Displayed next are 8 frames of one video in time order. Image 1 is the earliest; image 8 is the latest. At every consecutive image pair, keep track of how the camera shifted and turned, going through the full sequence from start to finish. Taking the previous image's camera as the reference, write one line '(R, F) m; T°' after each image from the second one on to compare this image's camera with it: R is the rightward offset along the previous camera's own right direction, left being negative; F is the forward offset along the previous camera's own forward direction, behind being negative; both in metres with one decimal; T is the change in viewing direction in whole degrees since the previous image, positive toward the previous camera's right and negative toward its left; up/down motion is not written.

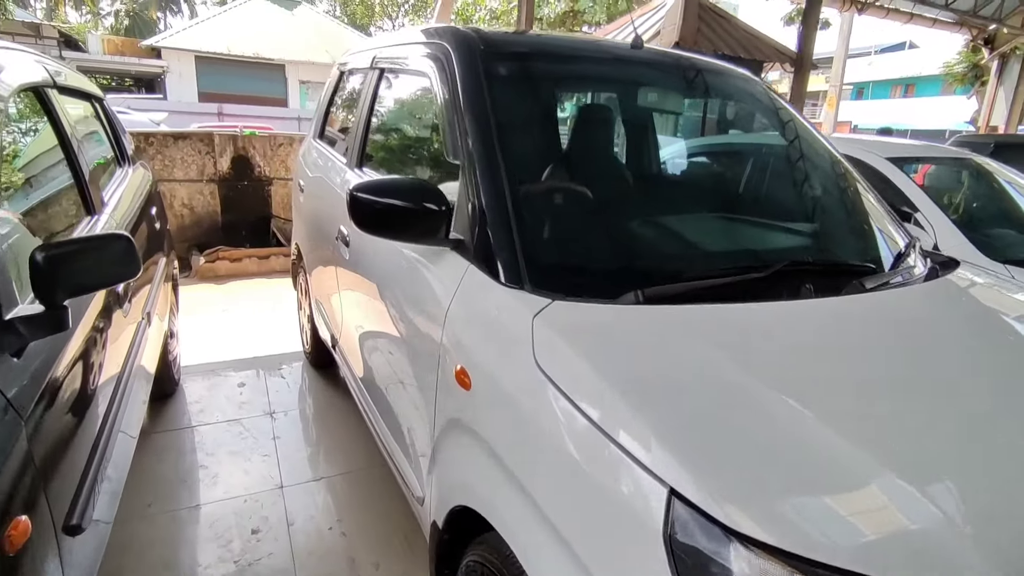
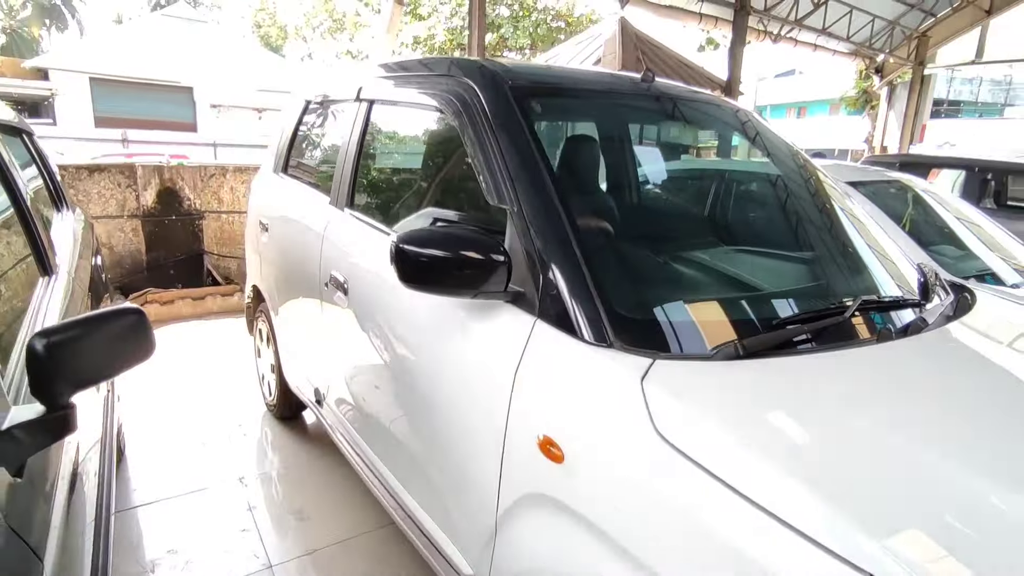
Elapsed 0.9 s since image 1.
(-0.3, +0.1) m; +7°
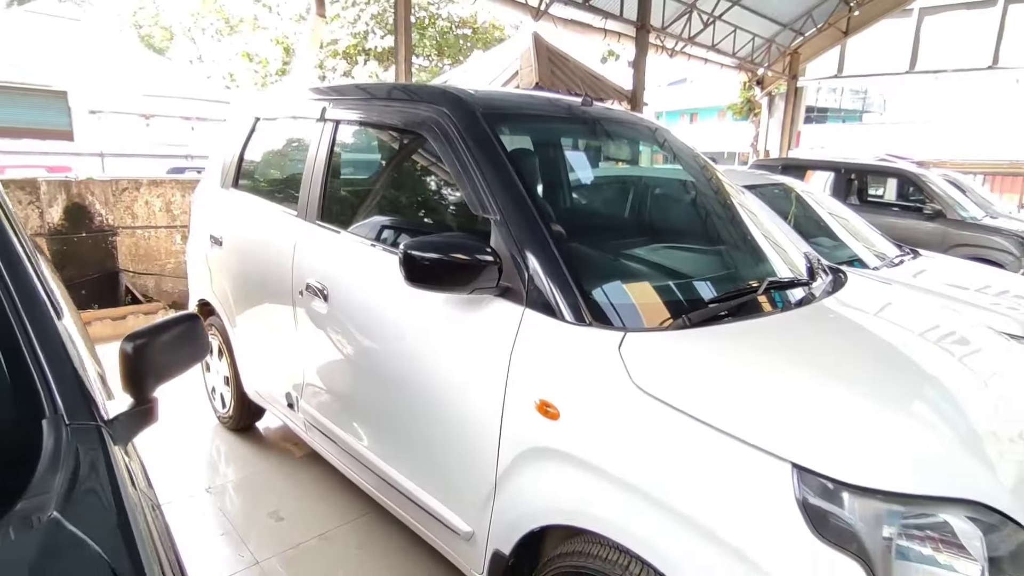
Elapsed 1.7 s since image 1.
(-0.2, -0.3) m; +9°
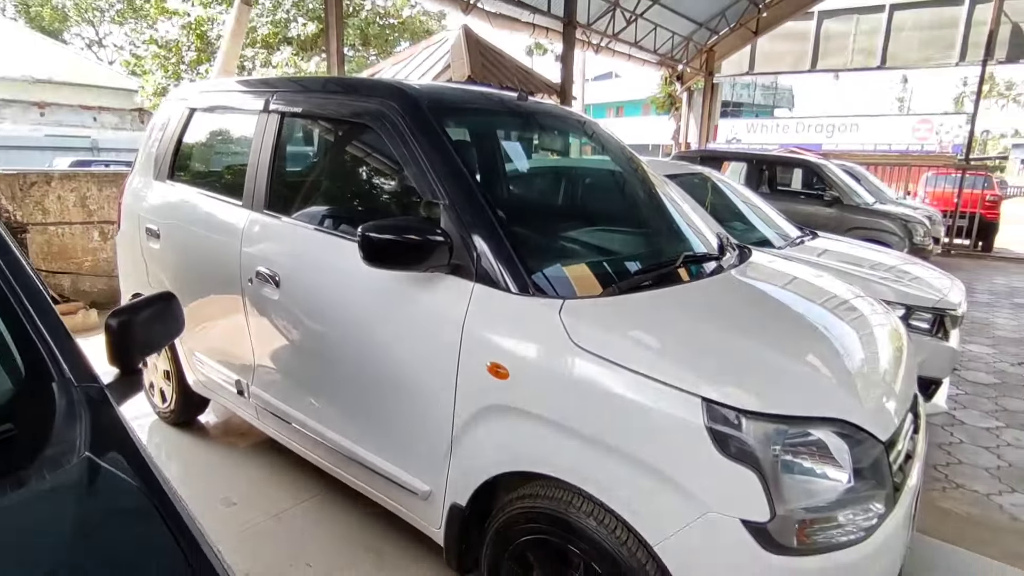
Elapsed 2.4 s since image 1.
(-0.1, -0.2) m; +7°
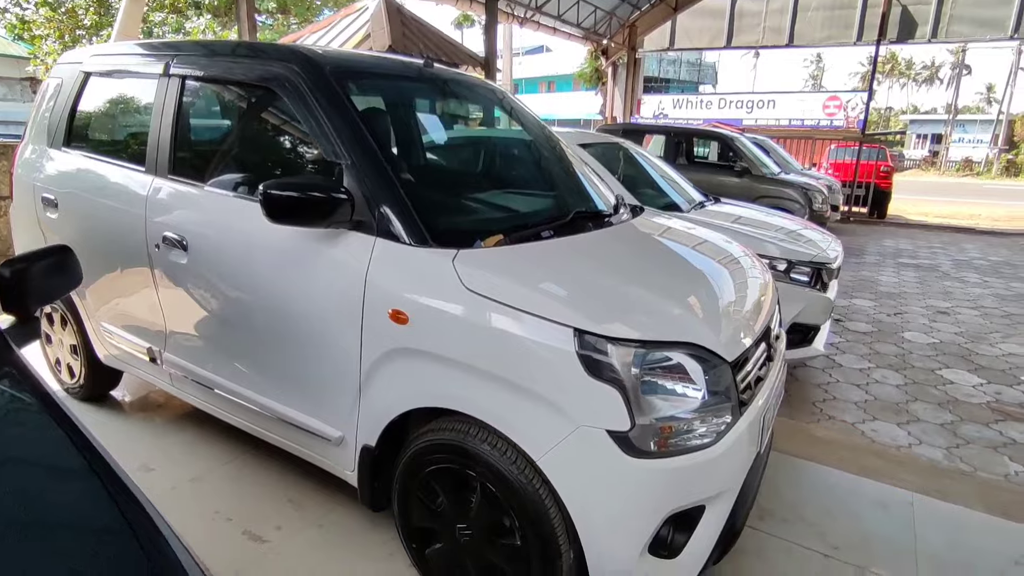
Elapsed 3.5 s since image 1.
(+0.1, -0.2) m; +6°
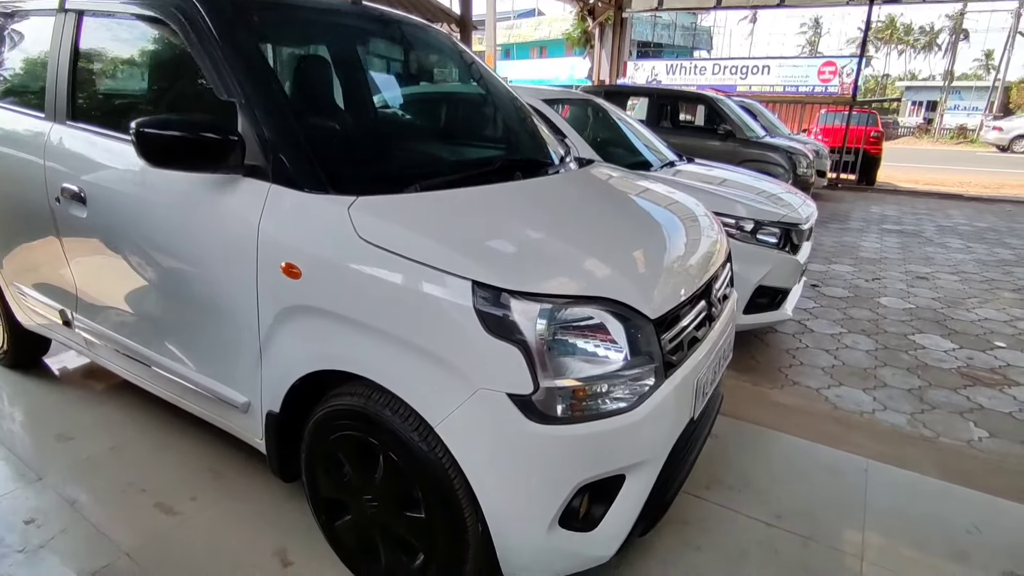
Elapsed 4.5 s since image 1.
(+0.3, +0.2) m; +1°
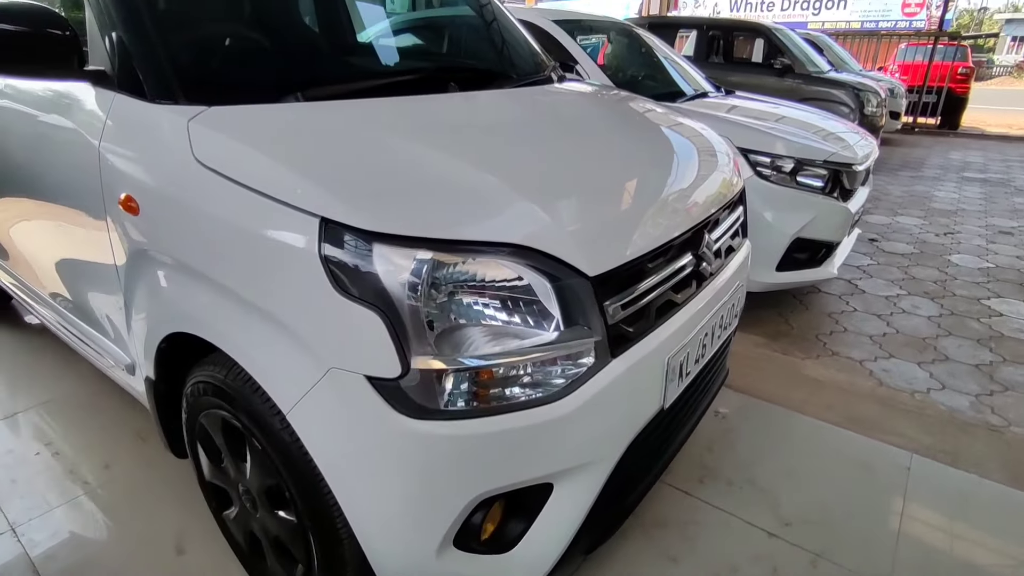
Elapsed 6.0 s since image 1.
(+0.3, +0.4) m; -5°
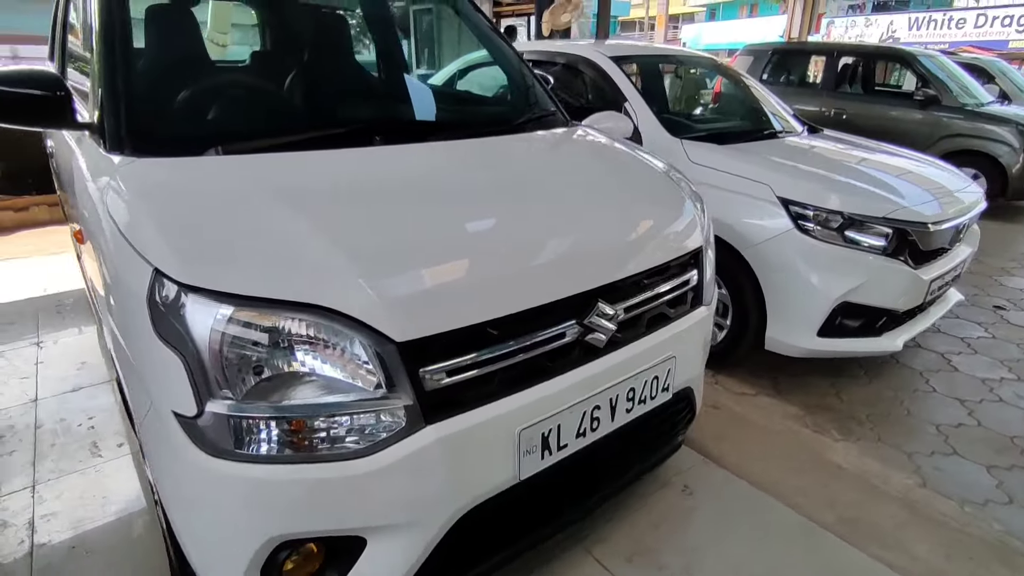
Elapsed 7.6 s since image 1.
(+0.6, +0.1) m; -13°
